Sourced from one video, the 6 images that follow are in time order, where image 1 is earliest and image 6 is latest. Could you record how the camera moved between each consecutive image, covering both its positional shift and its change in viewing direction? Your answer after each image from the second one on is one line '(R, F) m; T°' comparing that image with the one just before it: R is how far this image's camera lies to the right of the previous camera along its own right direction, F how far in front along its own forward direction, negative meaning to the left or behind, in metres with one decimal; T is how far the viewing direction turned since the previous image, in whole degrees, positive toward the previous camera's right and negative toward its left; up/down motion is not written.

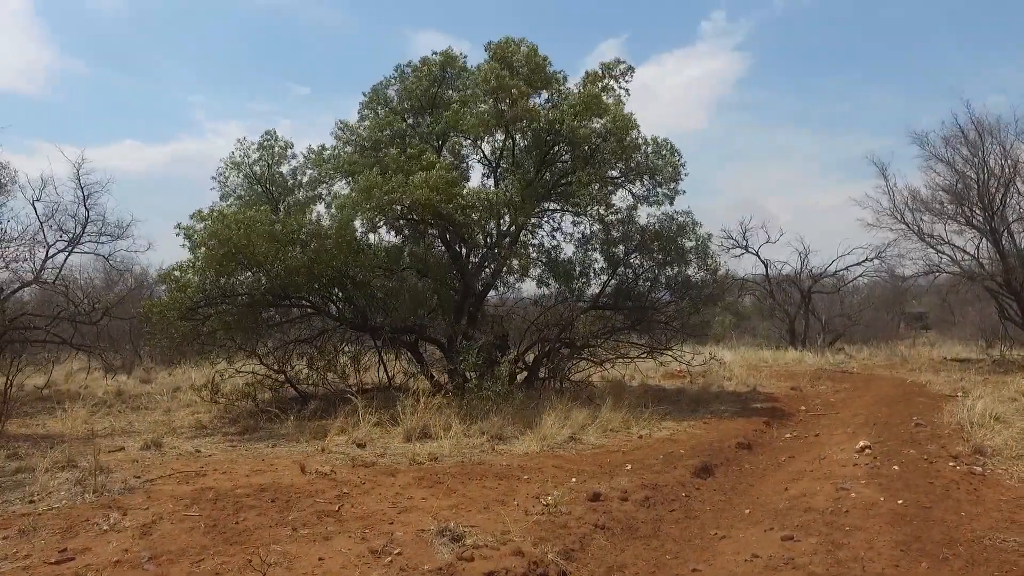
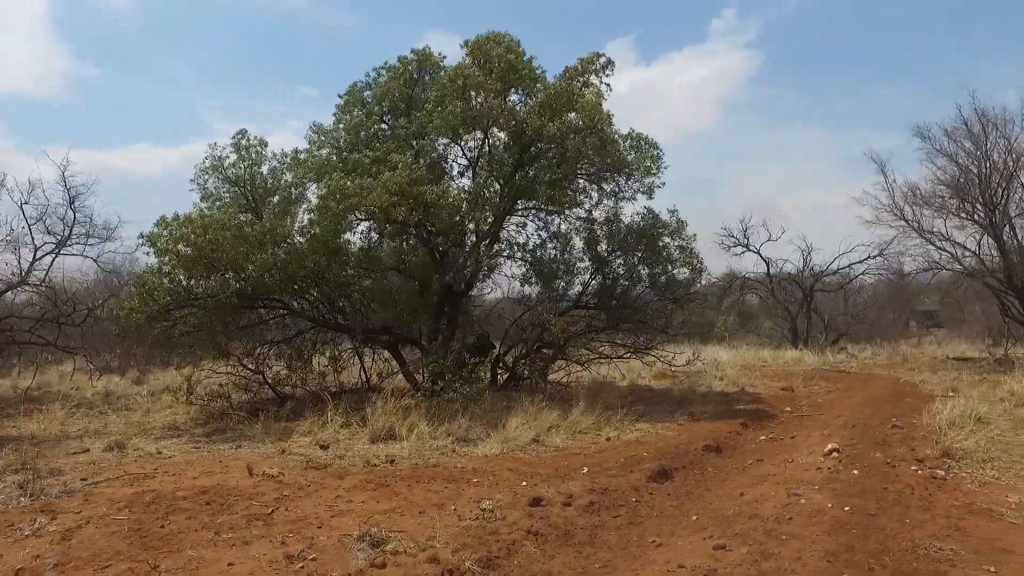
(+0.6, +0.1) m; -1°
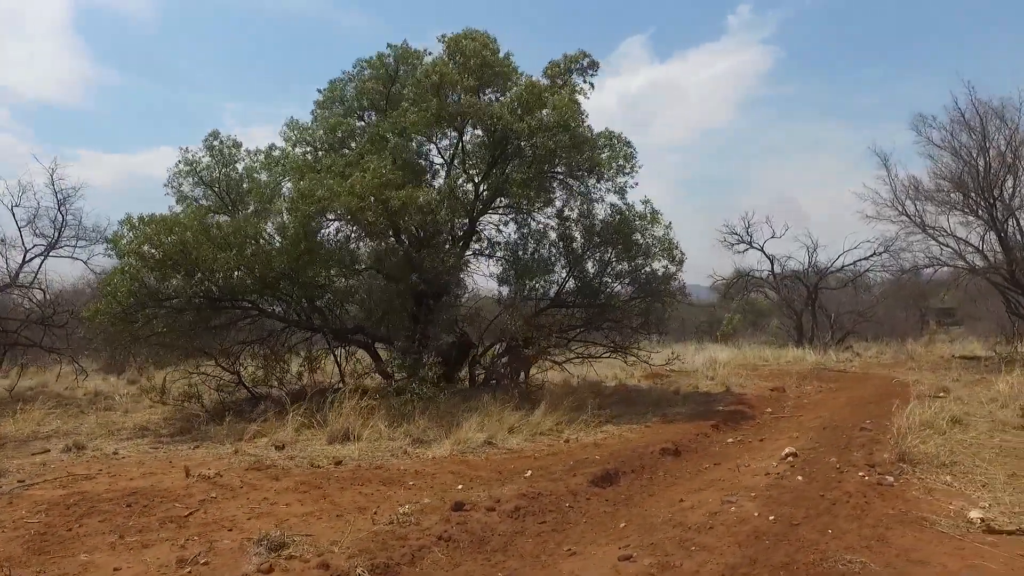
(+0.8, +0.1) m; -2°
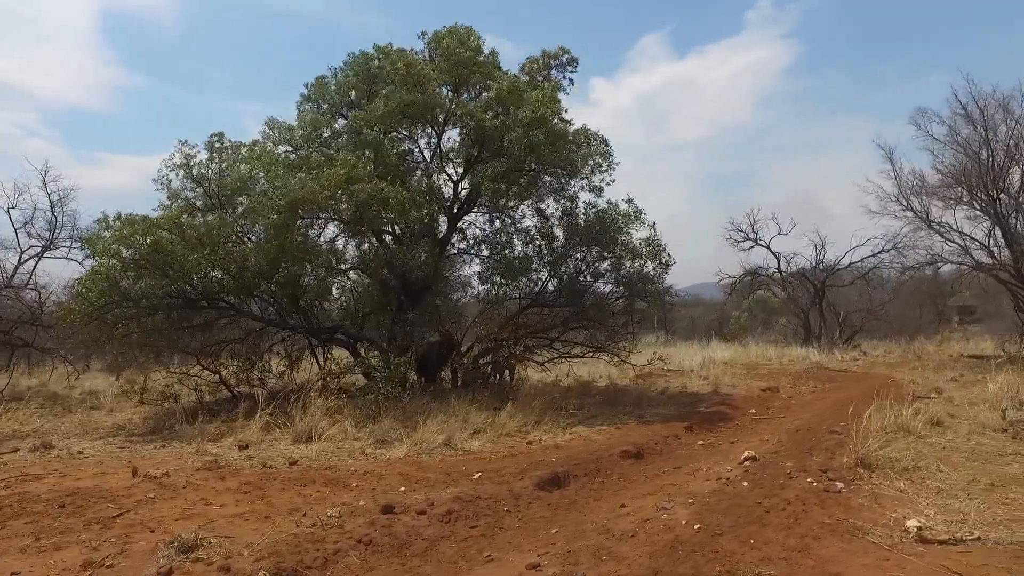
(+0.7, +0.1) m; -2°
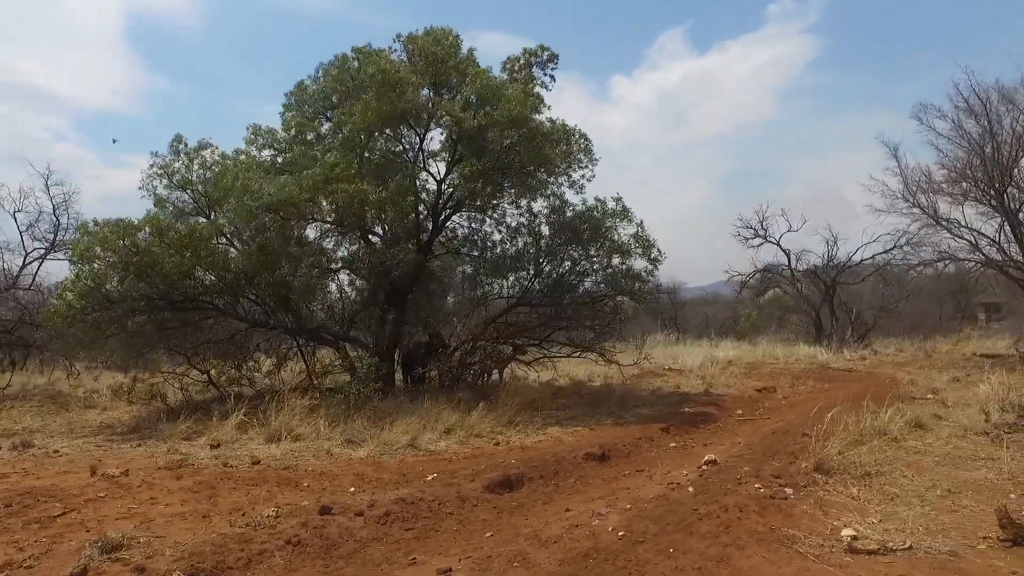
(+0.7, +0.1) m; -2°
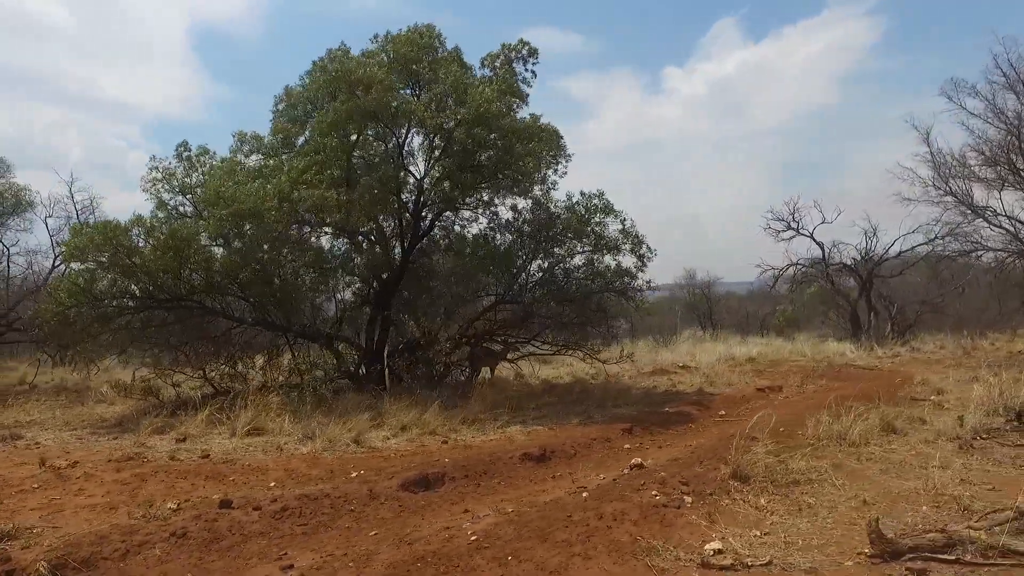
(+1.3, +0.1) m; -6°
